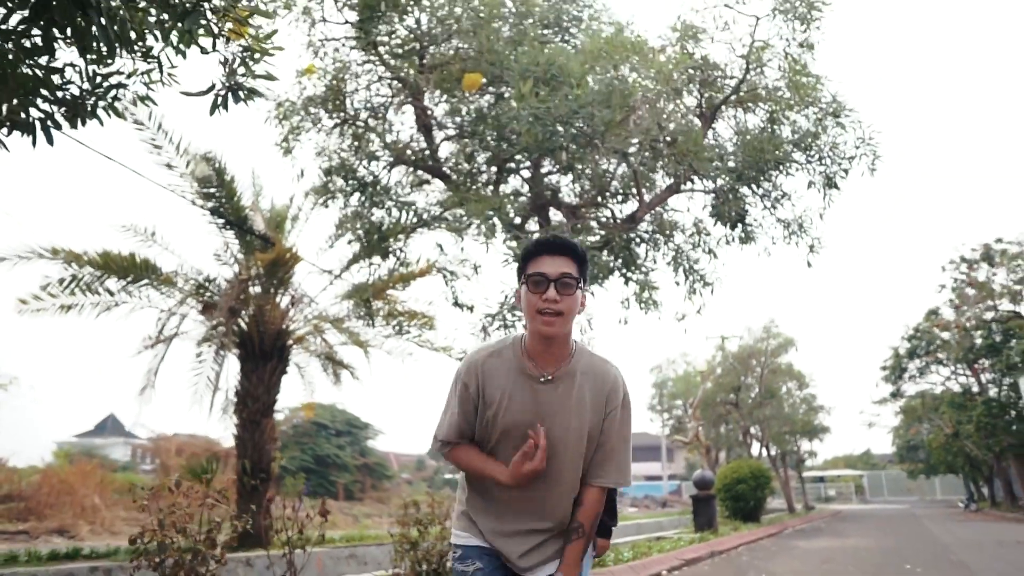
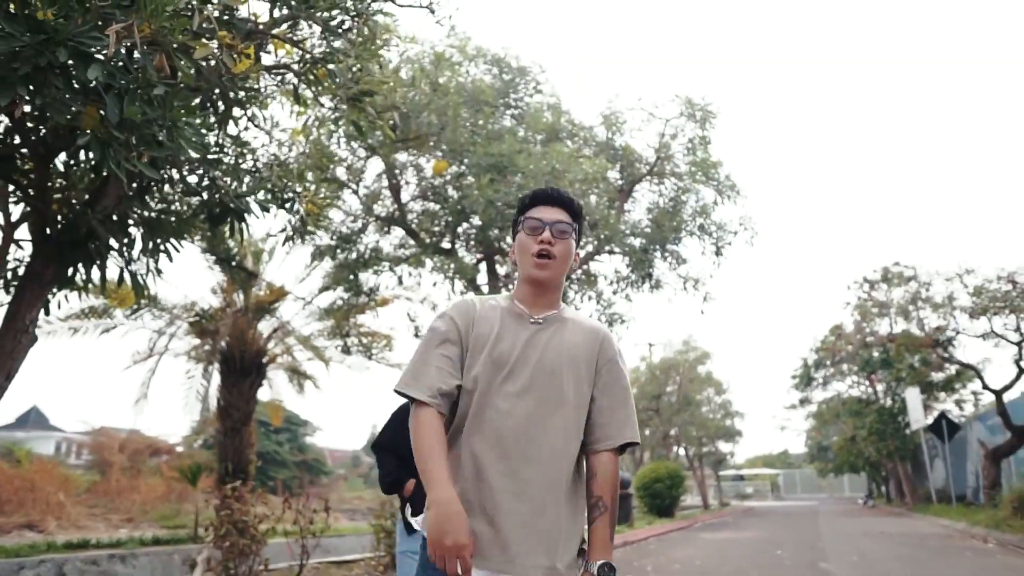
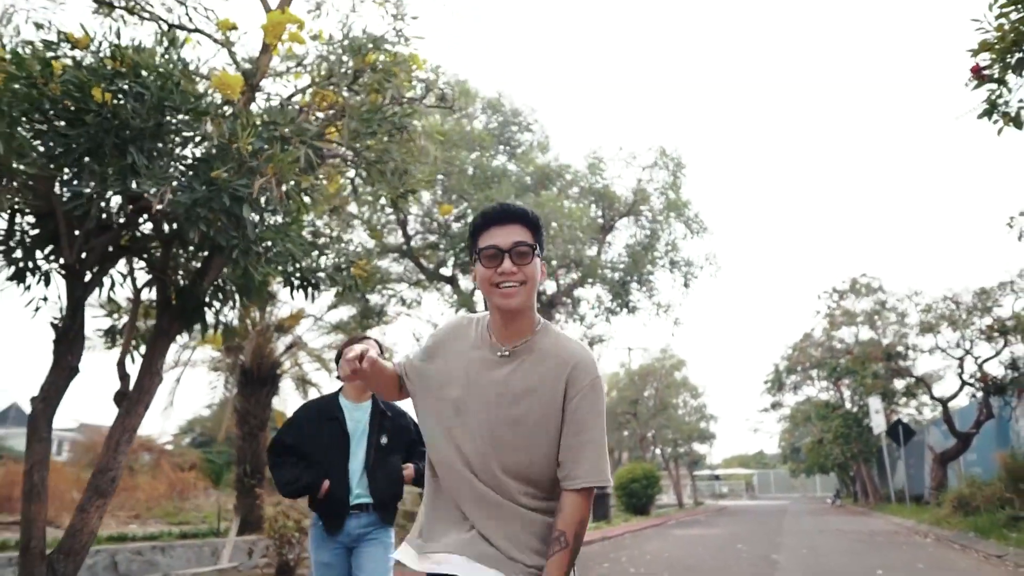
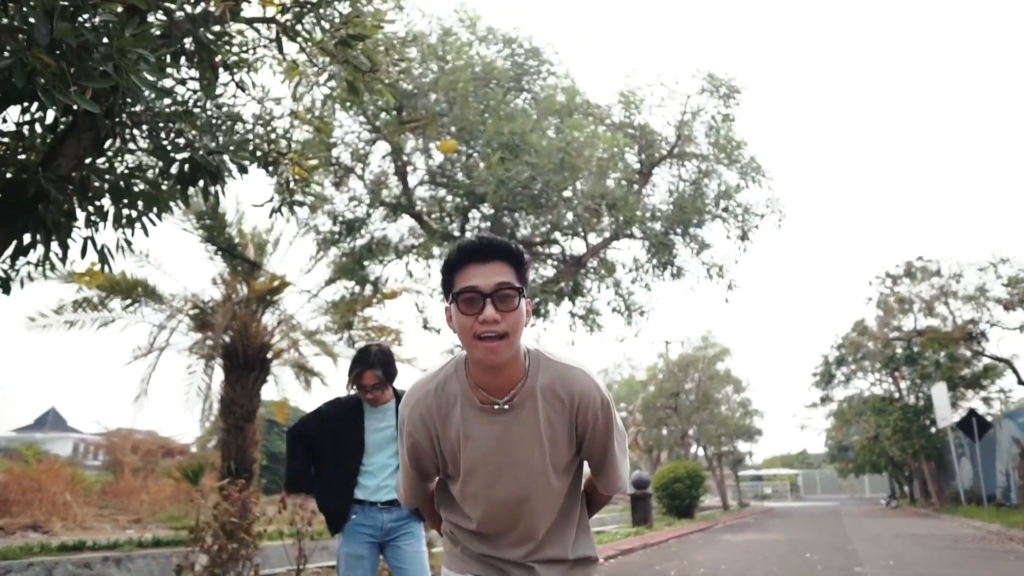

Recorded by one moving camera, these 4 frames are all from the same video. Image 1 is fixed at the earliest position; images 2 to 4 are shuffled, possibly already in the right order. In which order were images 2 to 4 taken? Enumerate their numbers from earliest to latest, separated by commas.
4, 2, 3
